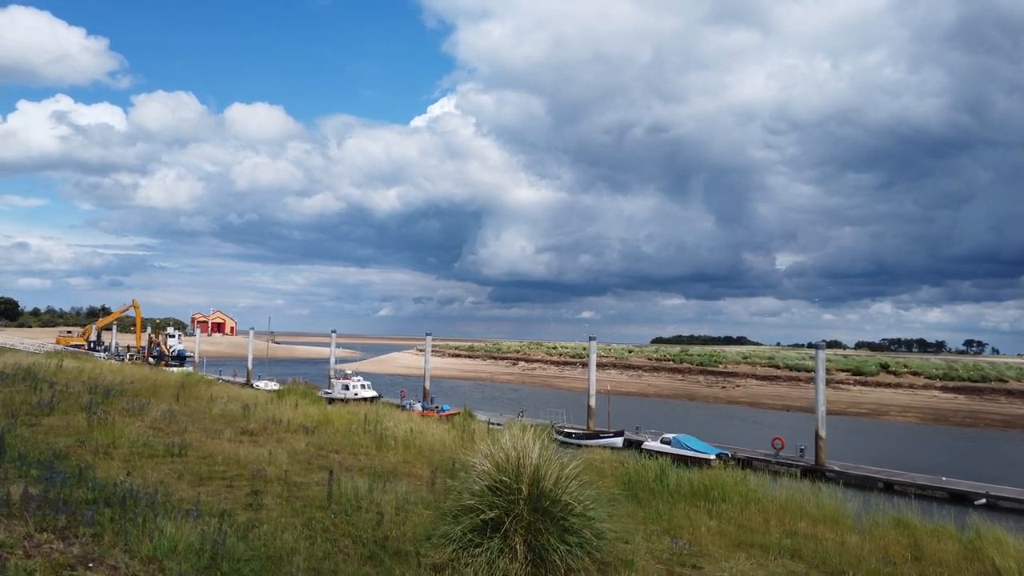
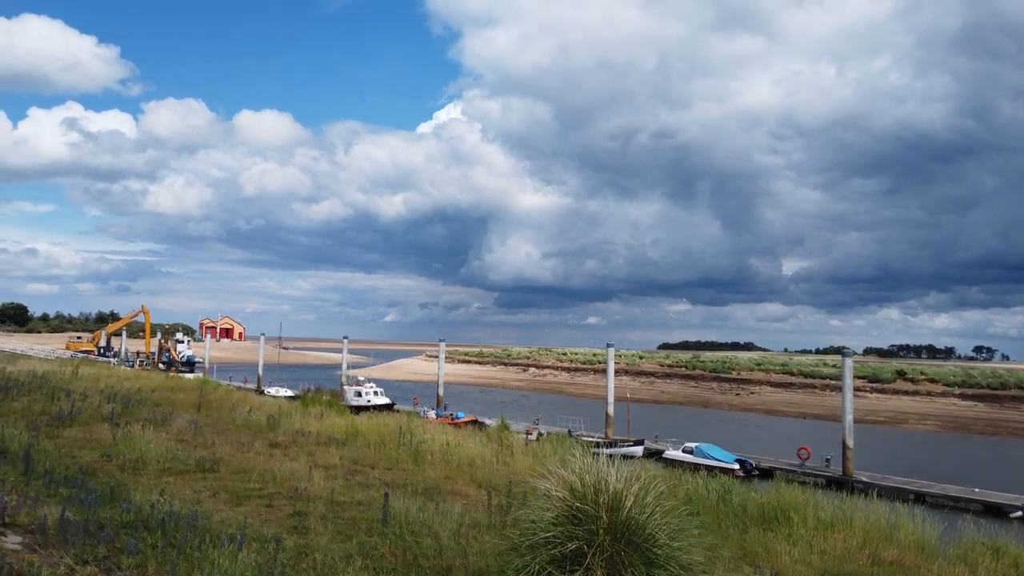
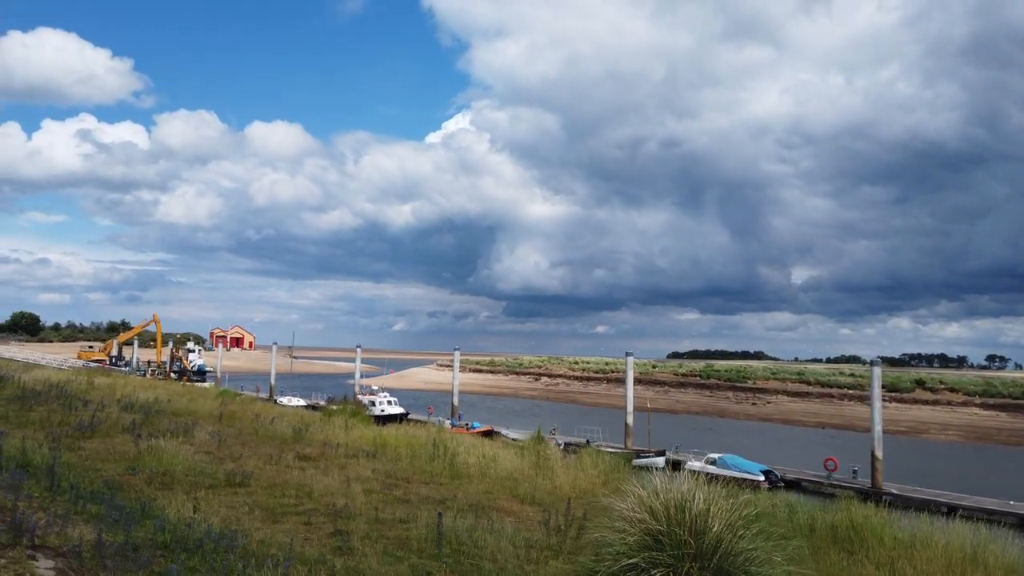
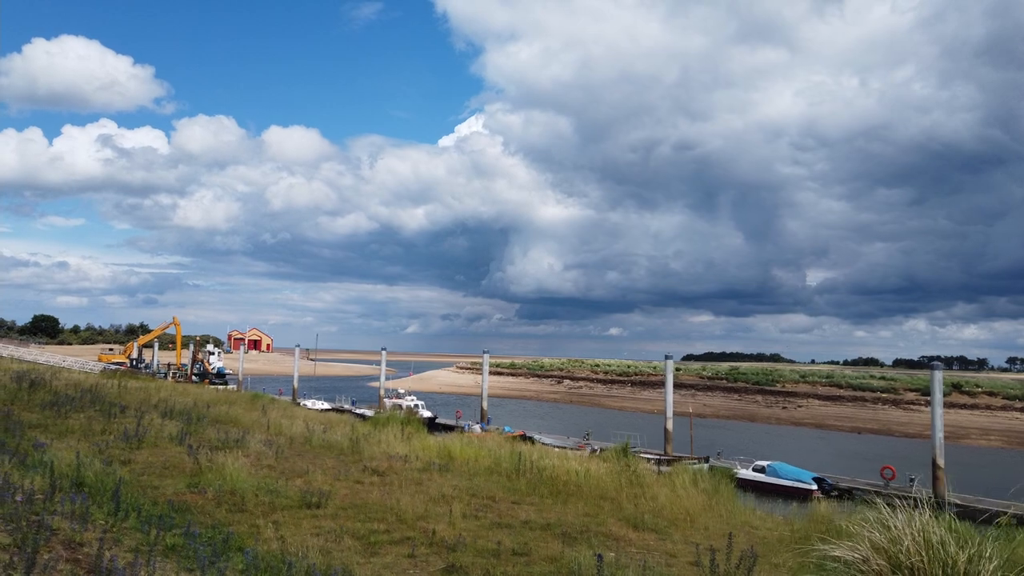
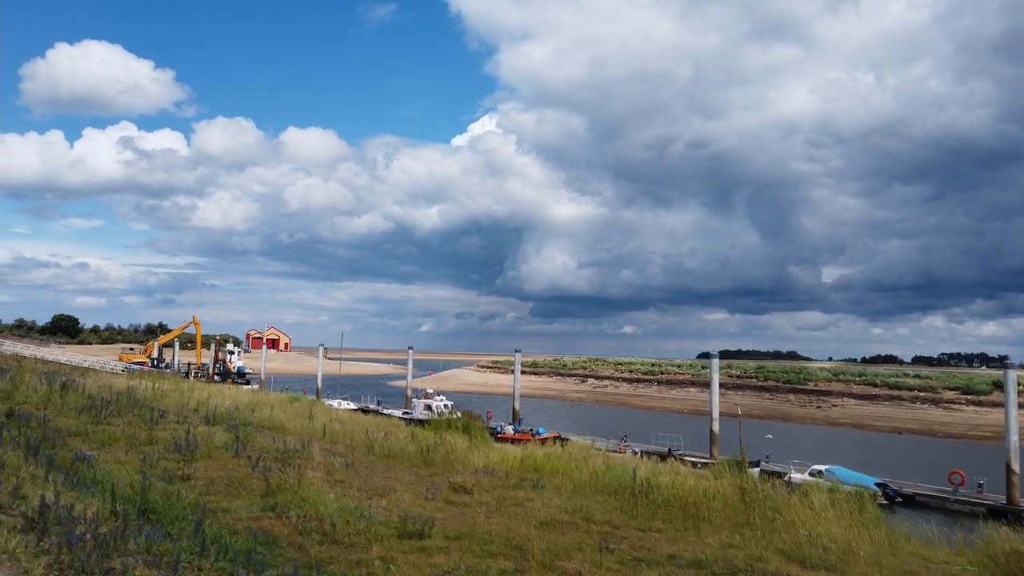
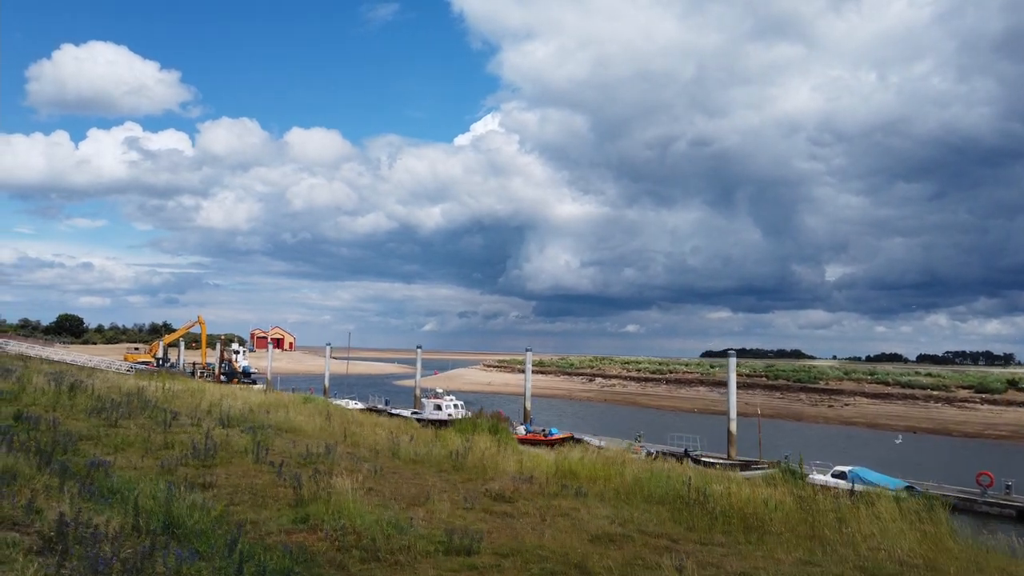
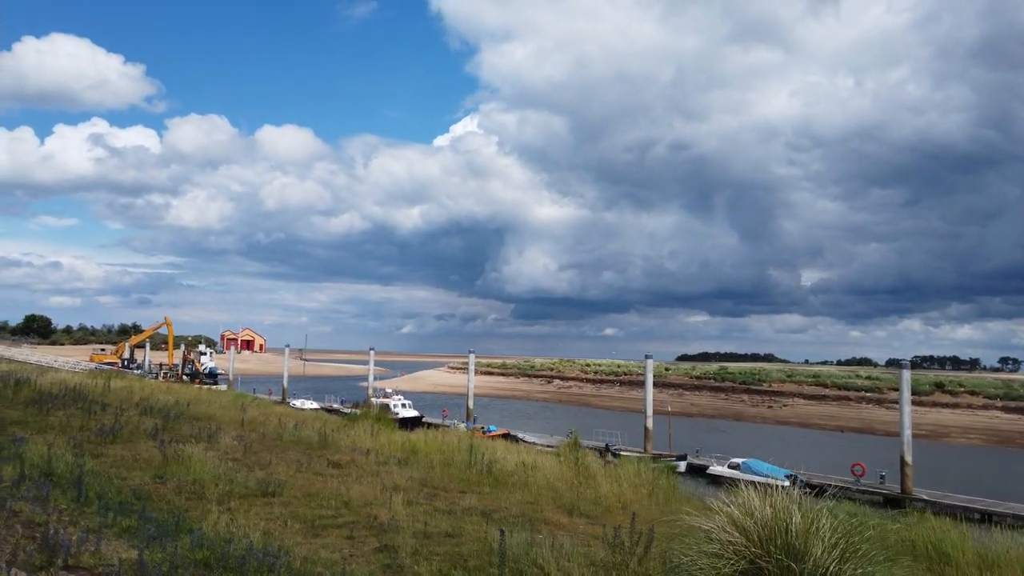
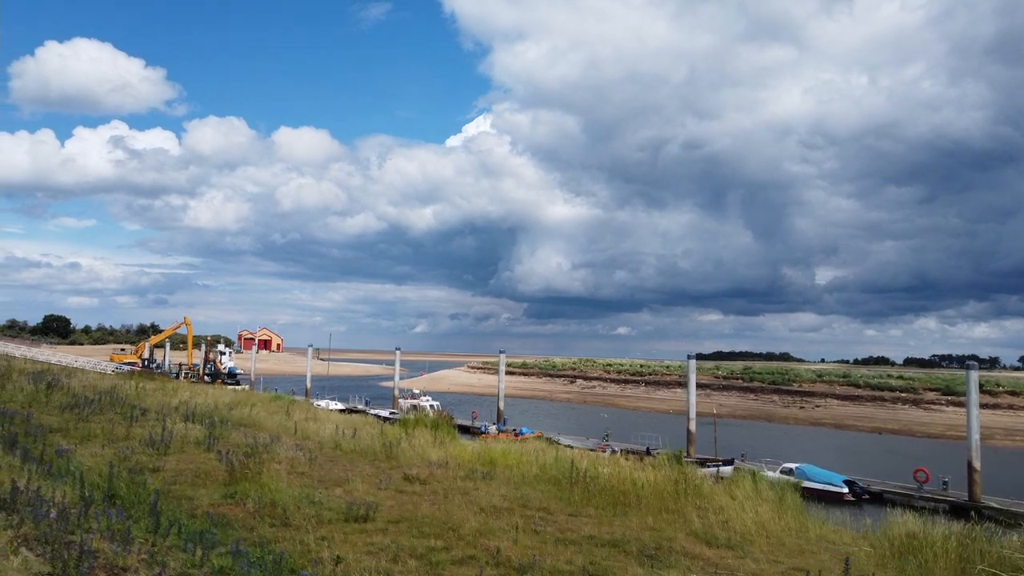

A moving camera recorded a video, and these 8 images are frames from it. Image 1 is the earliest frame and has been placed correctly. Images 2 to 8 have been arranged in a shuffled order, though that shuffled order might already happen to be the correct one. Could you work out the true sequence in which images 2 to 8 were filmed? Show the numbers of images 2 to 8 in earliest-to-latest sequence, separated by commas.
2, 3, 7, 4, 8, 5, 6
